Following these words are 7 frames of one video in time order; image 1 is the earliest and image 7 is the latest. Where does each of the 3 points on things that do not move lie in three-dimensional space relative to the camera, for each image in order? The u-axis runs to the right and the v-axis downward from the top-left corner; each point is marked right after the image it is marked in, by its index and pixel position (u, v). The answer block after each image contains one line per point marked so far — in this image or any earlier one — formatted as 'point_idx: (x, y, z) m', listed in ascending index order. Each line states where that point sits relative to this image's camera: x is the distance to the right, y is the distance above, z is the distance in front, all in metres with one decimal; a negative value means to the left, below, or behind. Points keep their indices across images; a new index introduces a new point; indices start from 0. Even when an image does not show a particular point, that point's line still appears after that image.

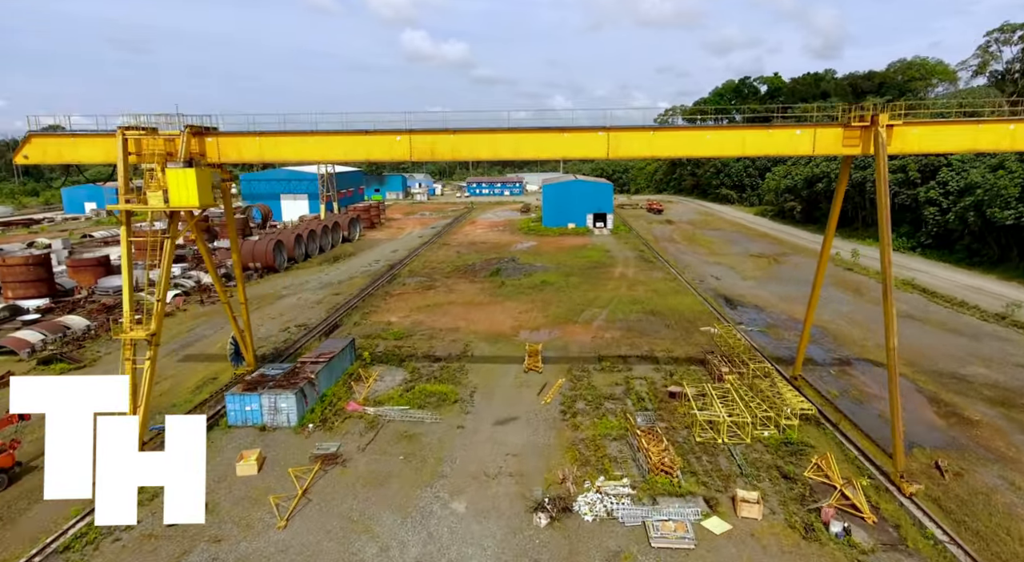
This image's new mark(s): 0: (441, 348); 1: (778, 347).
0: (-2.0, -1.9, +15.9) m
1: (+7.2, -1.8, +15.4) m
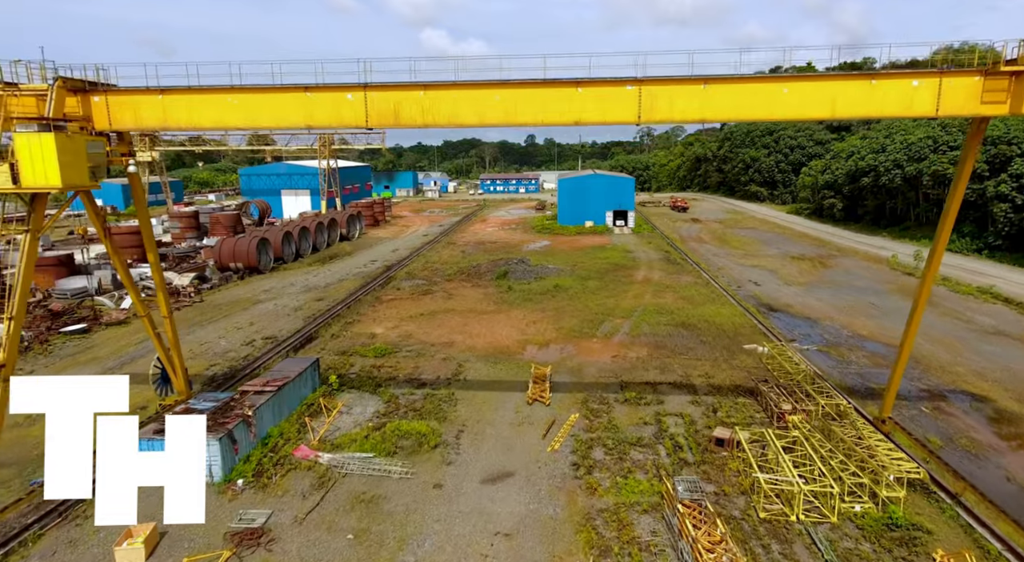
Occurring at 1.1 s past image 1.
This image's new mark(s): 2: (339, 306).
0: (-1.9, -2.0, +13.1) m
1: (+7.2, -2.0, +12.3) m
2: (-5.6, -0.8, +18.4) m
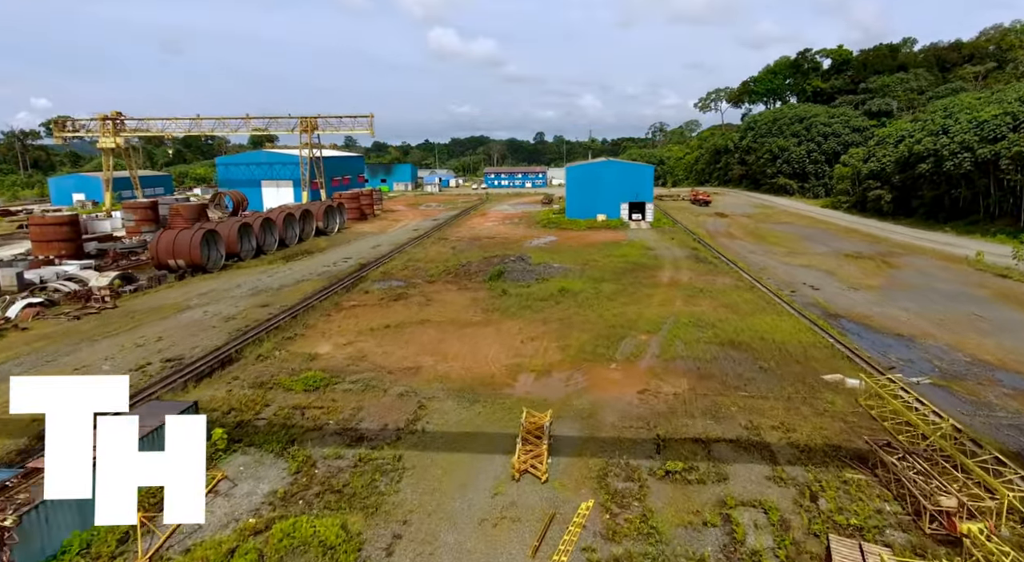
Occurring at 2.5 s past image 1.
0: (-2.2, -2.1, +9.1) m
1: (+6.9, -2.1, +8.1) m
2: (-5.8, -0.8, +14.4) m
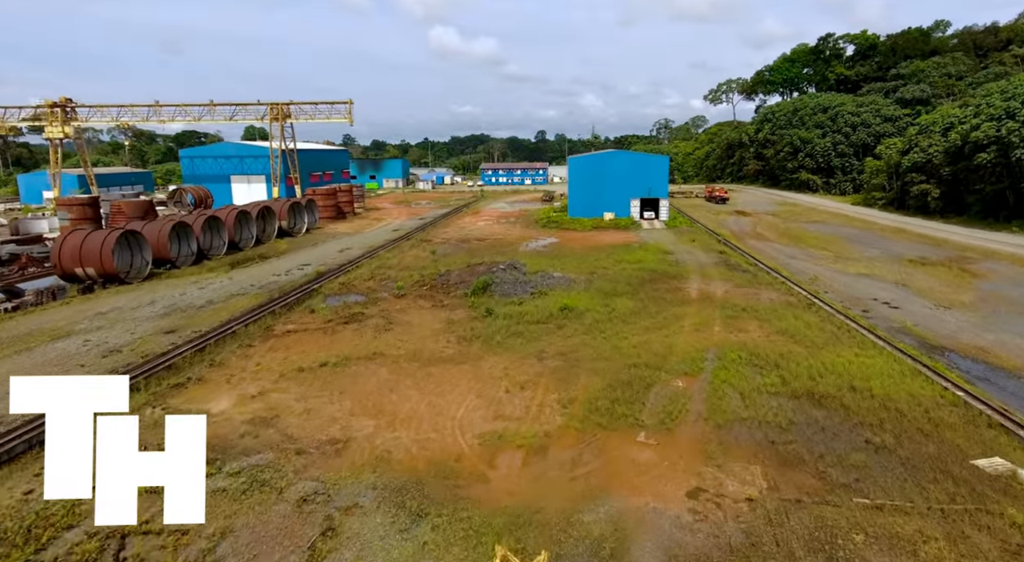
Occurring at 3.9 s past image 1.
0: (-2.5, -2.5, +5.3) m
1: (+6.6, -2.4, +4.3) m
2: (-6.1, -1.2, +10.7) m
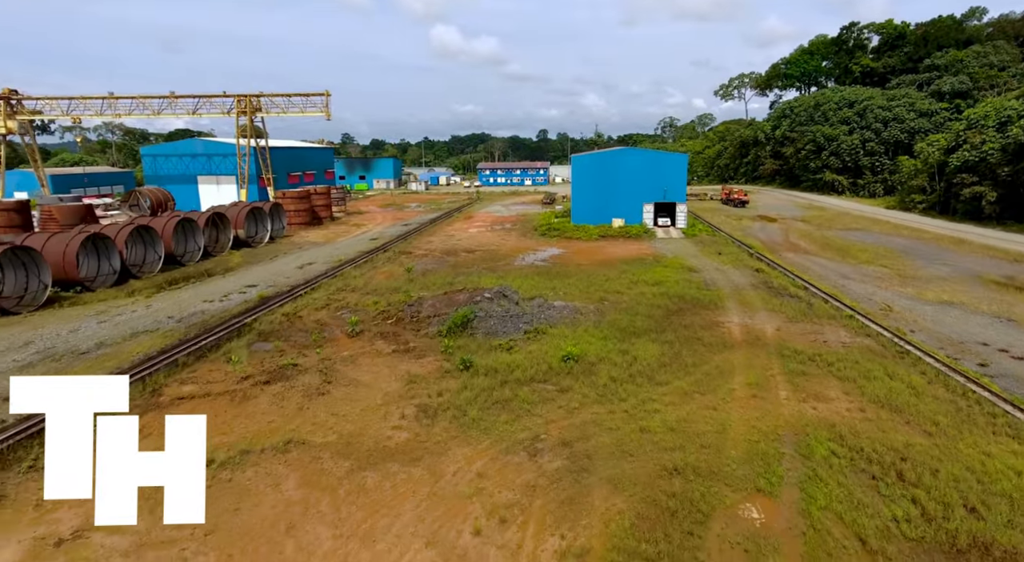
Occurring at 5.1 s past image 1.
0: (-2.8, -3.1, +2.0) m
1: (+6.4, -3.1, +0.9) m
2: (-6.3, -1.9, +7.3) m
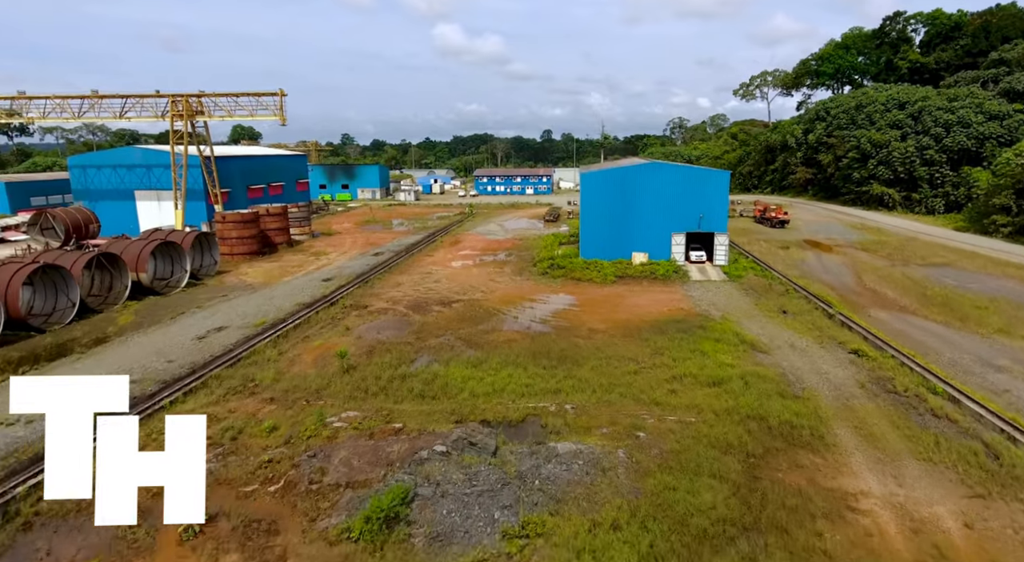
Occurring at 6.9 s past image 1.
0: (-3.2, -4.8, -3.1) m
1: (+5.9, -4.8, -4.2) m
2: (-6.7, -3.5, +2.3) m
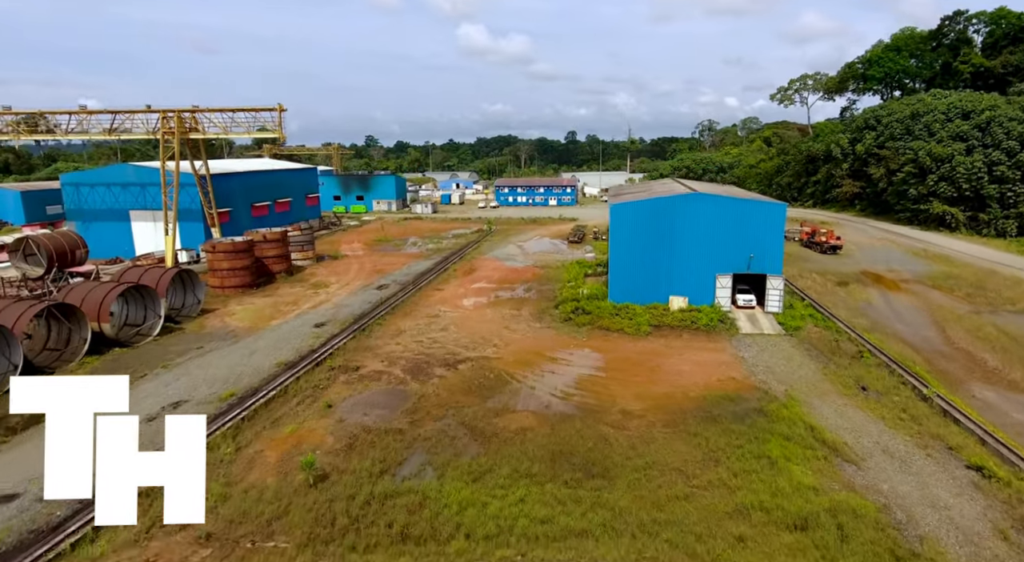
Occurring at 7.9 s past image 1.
0: (-3.6, -6.1, -5.3) m
1: (+5.5, -6.2, -6.8) m
2: (-6.9, -4.8, +0.2) m
